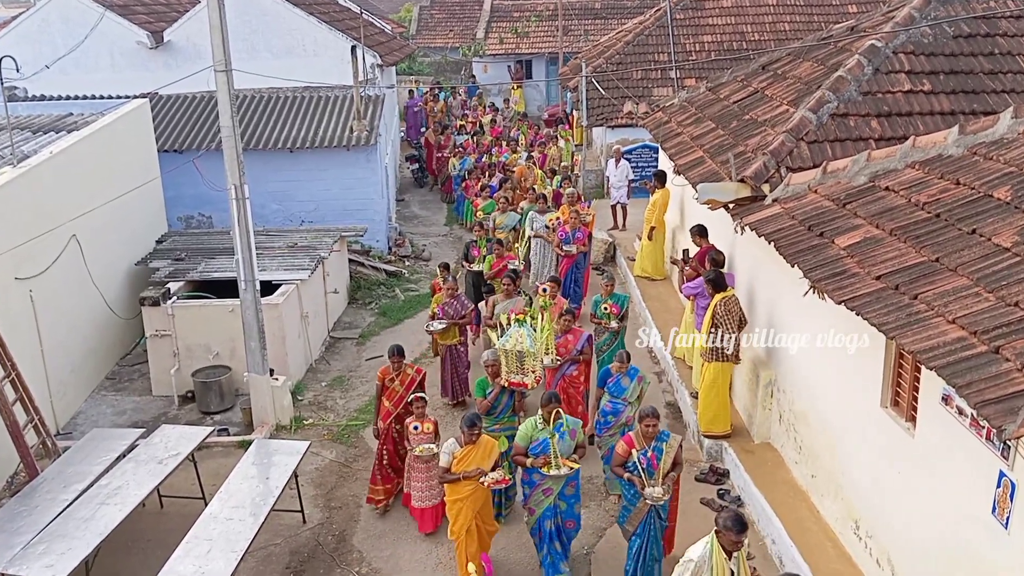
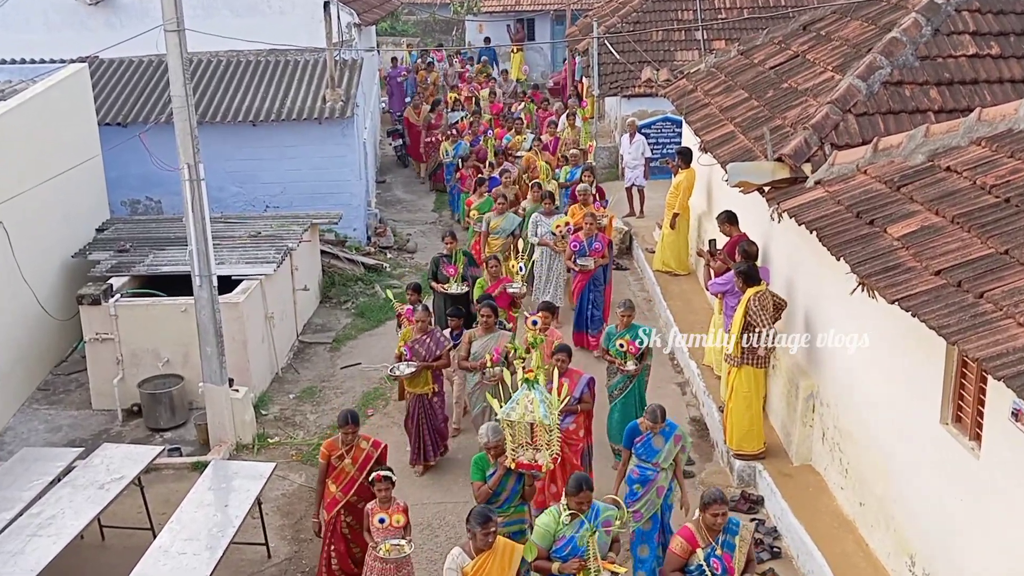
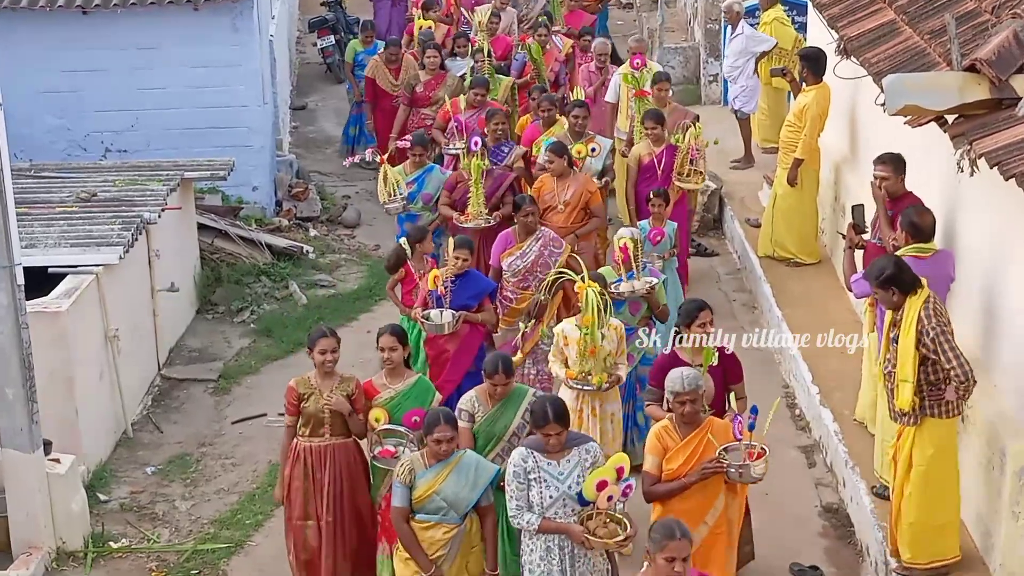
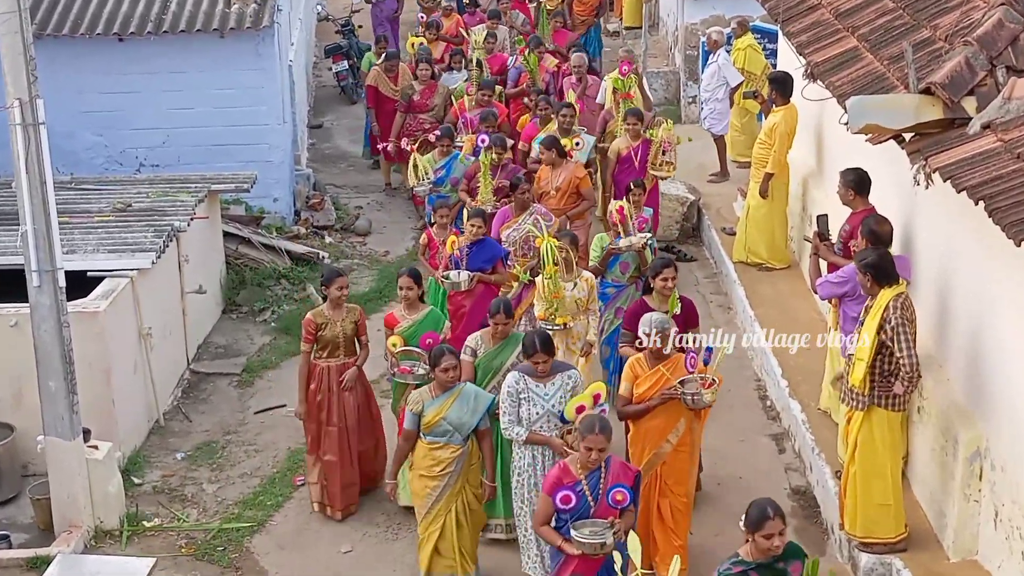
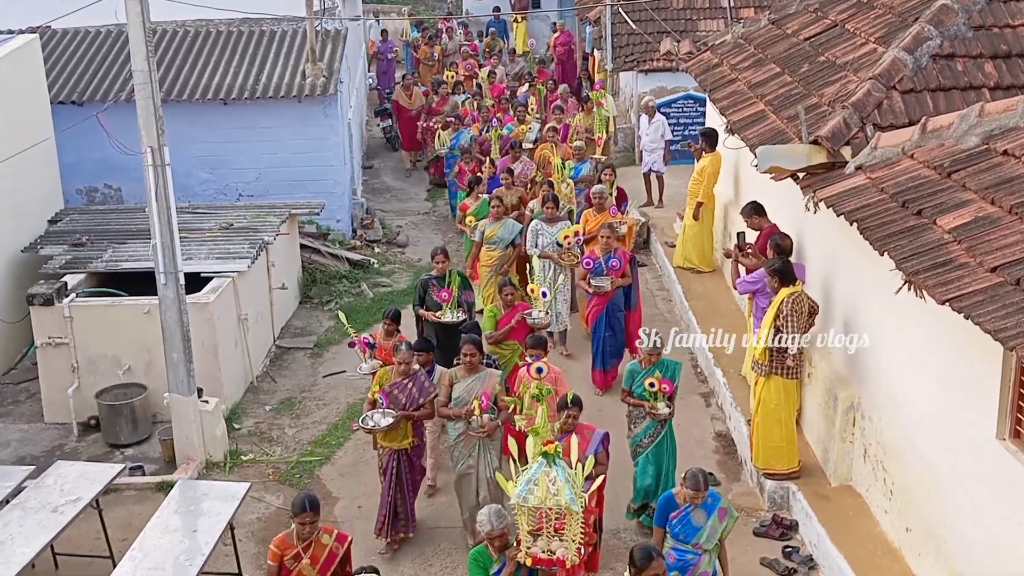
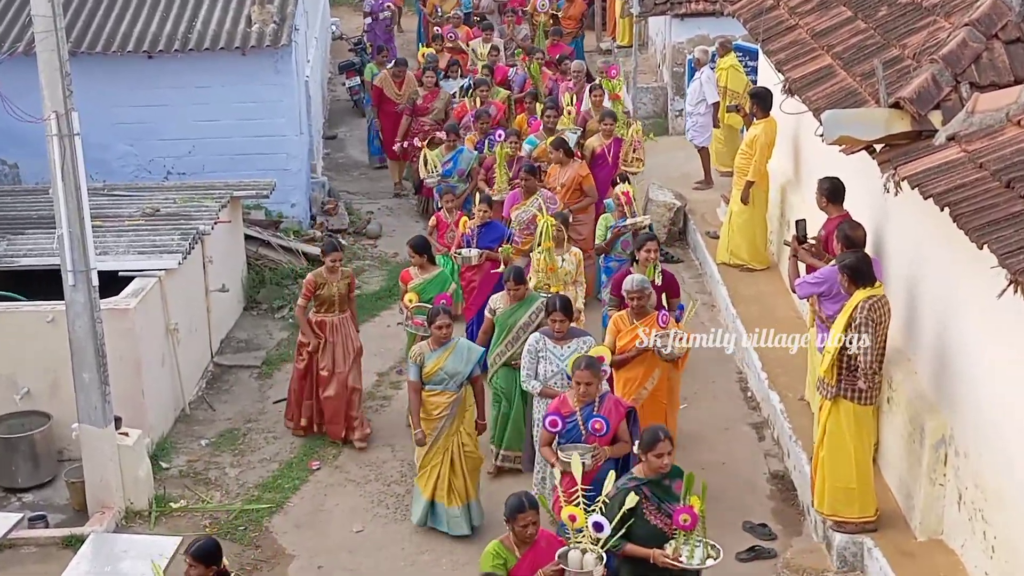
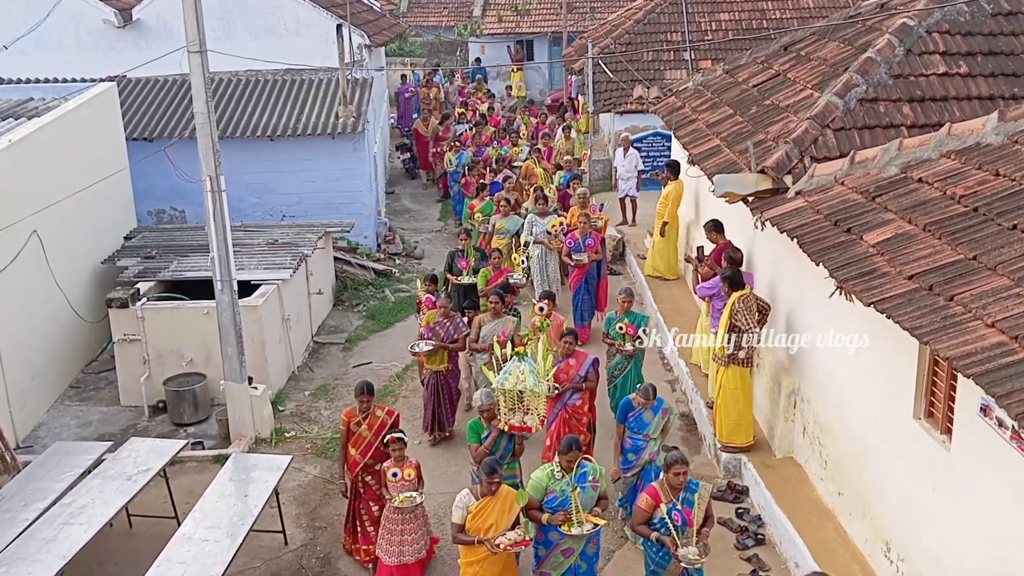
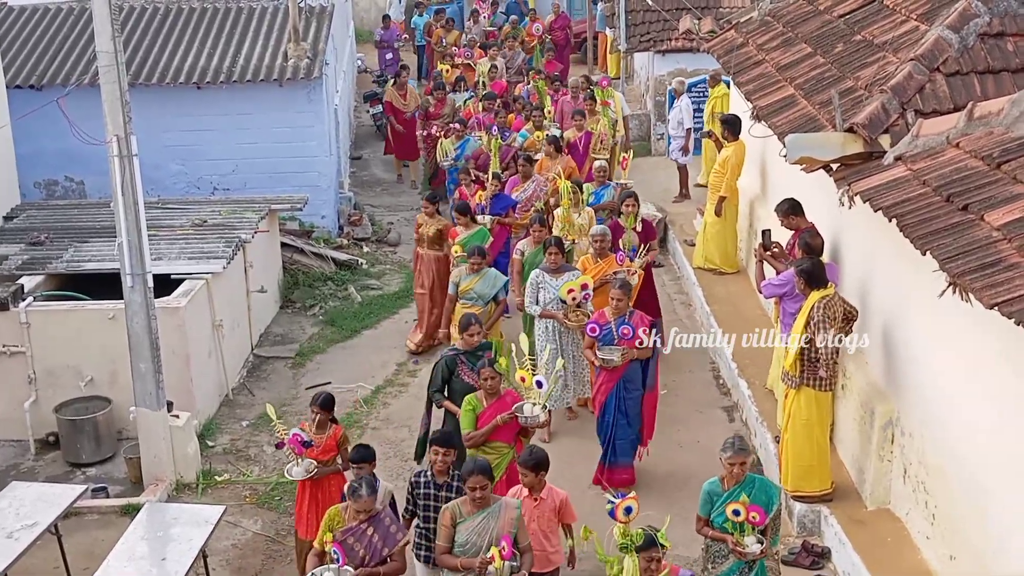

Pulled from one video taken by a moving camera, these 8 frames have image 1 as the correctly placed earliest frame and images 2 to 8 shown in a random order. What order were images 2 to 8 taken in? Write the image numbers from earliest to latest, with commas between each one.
7, 2, 5, 8, 6, 4, 3
